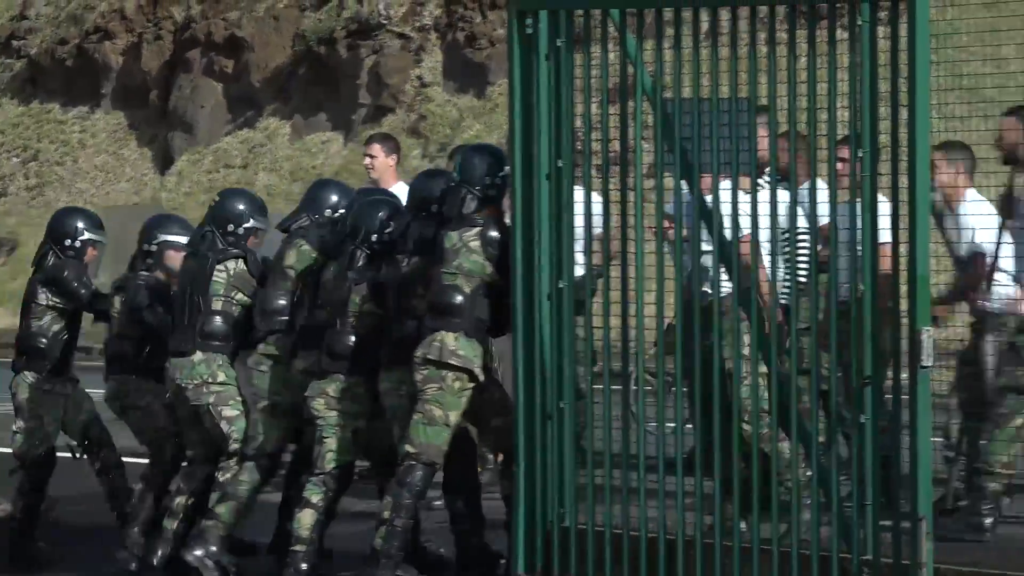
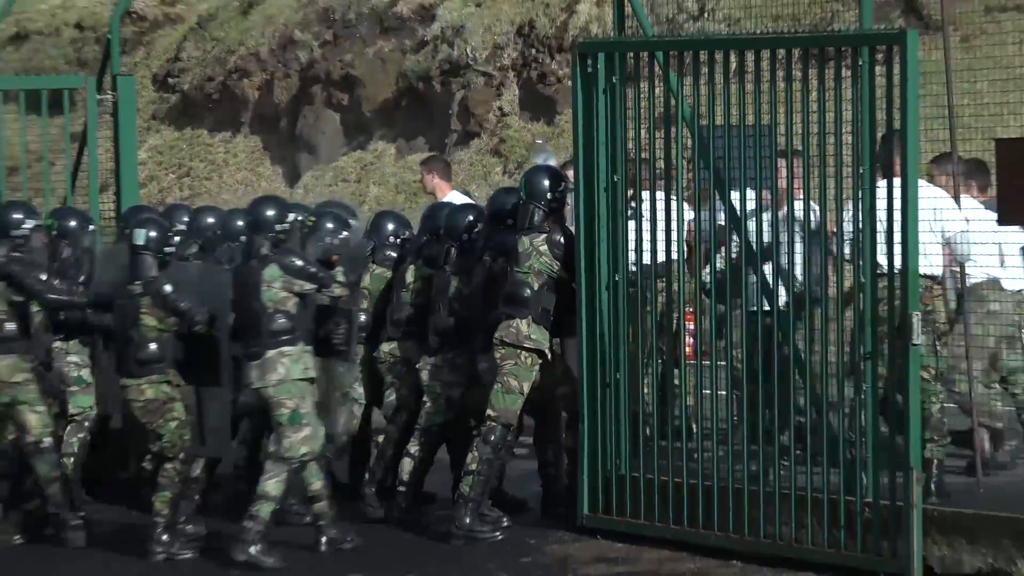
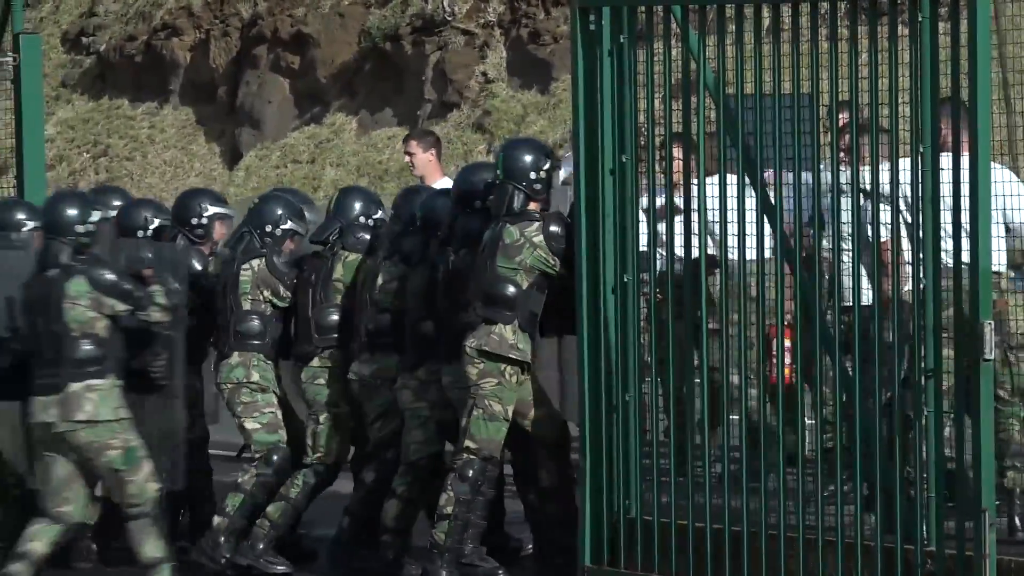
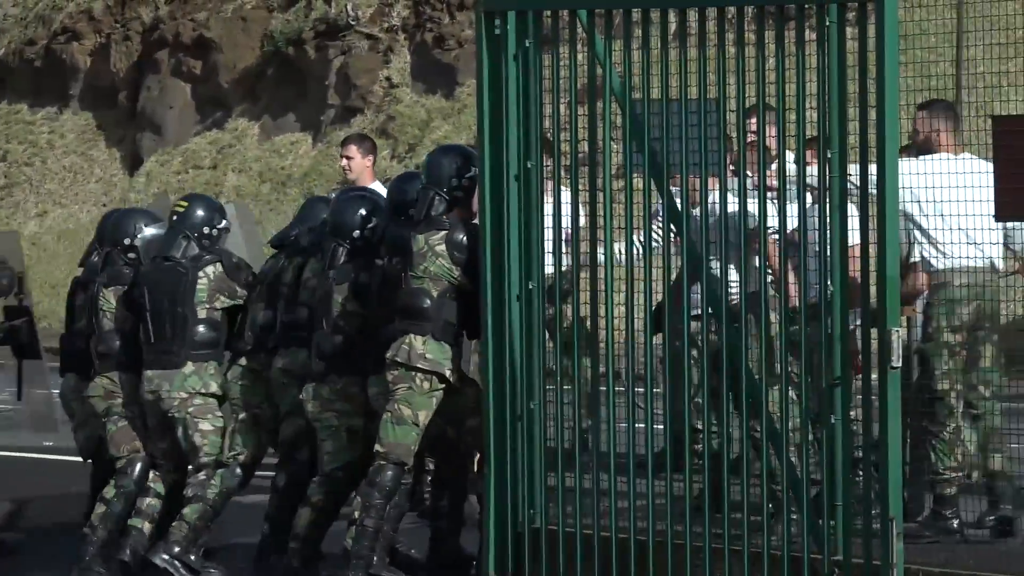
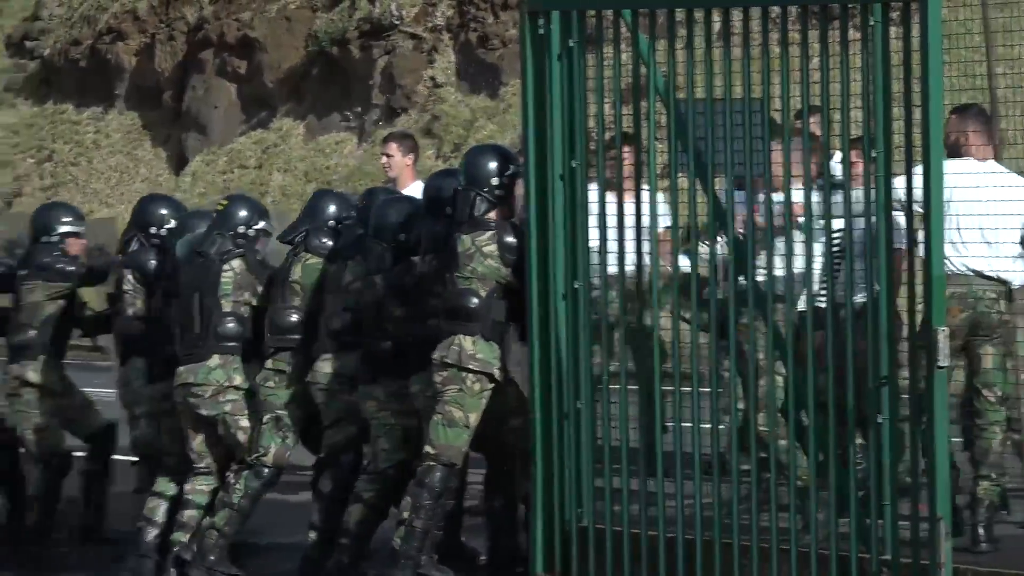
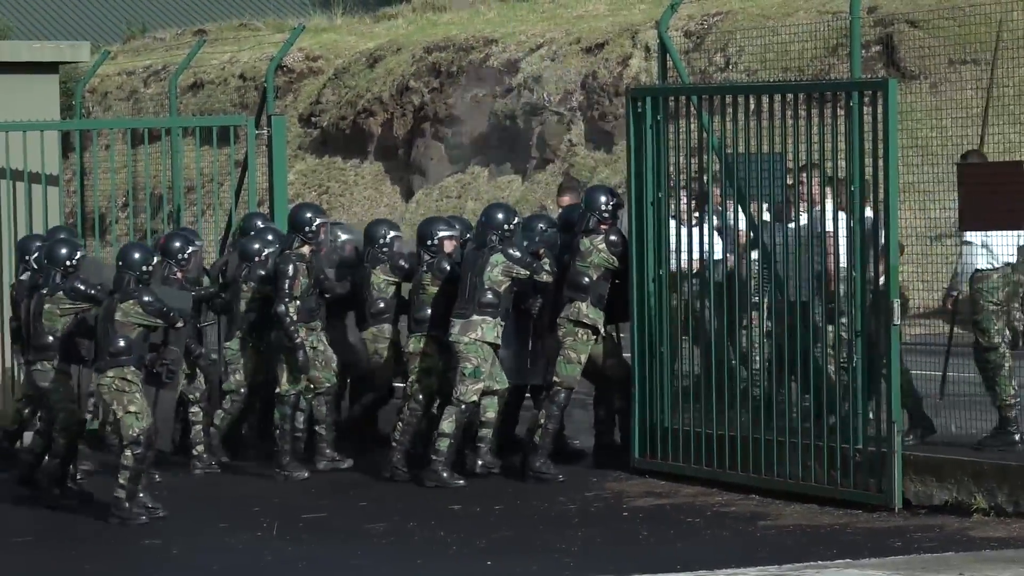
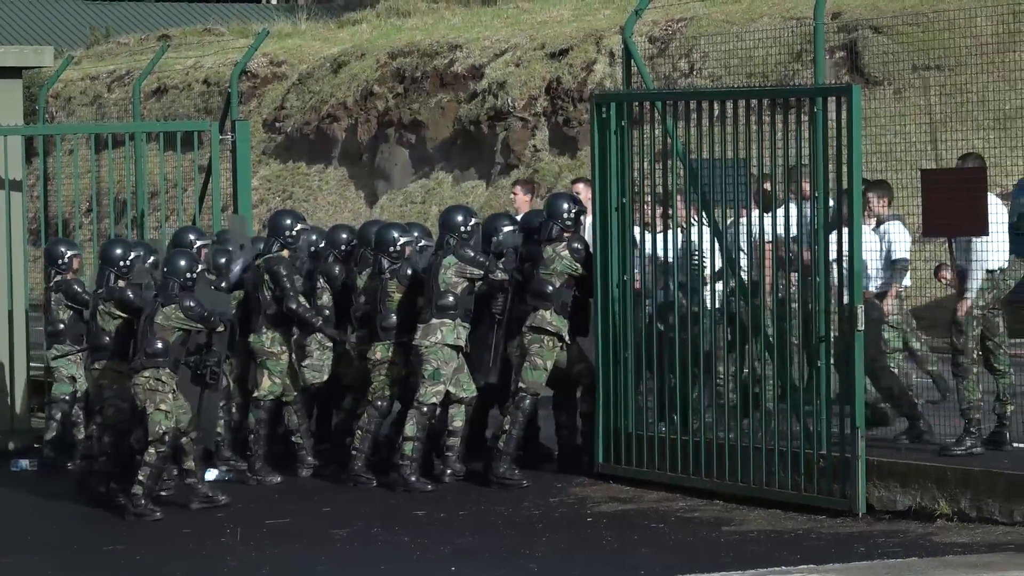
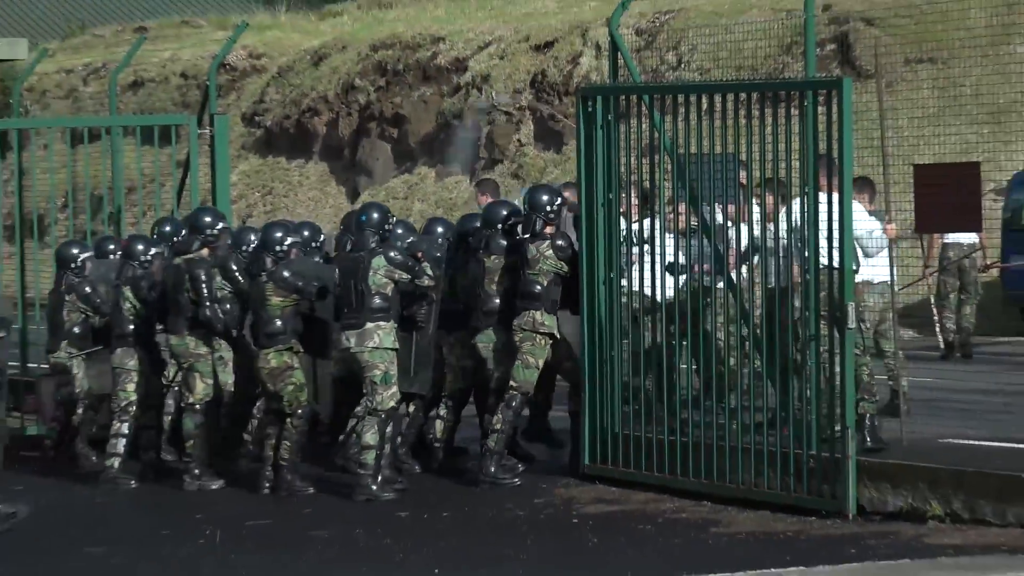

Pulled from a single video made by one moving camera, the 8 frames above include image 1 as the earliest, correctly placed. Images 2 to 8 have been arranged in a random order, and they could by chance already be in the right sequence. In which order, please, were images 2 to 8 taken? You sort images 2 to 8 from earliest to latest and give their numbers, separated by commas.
4, 5, 3, 2, 8, 6, 7
